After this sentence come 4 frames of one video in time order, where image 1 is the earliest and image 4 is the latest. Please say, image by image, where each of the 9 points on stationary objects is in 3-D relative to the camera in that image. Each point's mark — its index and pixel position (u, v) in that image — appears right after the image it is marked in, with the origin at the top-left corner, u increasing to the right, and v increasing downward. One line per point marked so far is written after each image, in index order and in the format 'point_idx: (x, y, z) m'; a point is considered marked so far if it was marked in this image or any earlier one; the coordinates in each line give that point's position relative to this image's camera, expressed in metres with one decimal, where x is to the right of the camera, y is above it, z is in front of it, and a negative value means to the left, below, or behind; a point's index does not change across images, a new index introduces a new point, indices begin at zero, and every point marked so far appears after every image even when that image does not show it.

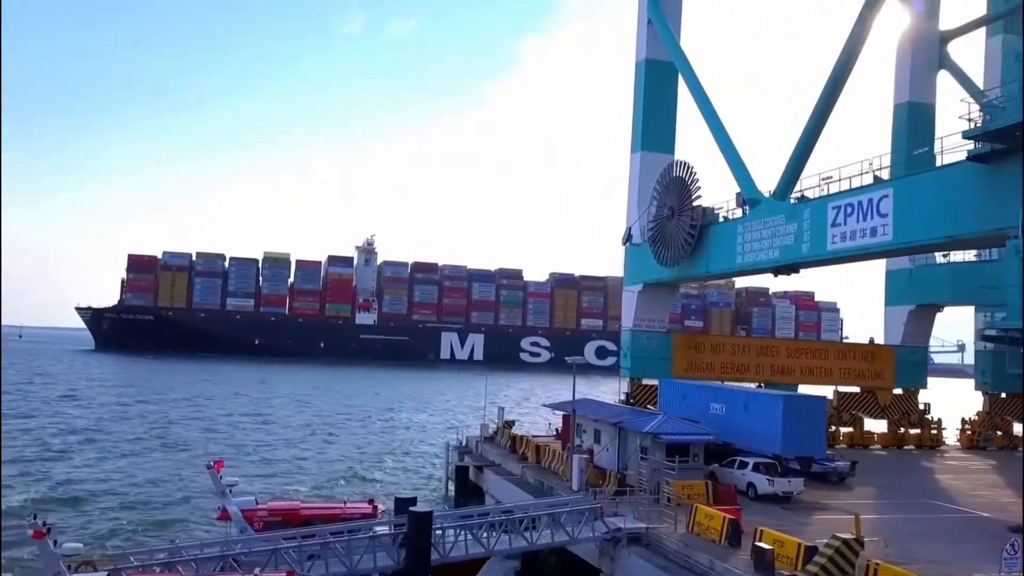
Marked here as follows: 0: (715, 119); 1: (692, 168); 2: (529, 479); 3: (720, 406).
0: (+4.8, +4.0, +17.9) m
1: (+4.3, +2.9, +18.3) m
2: (+0.4, -4.0, +15.9) m
3: (+4.6, -2.6, +16.9) m
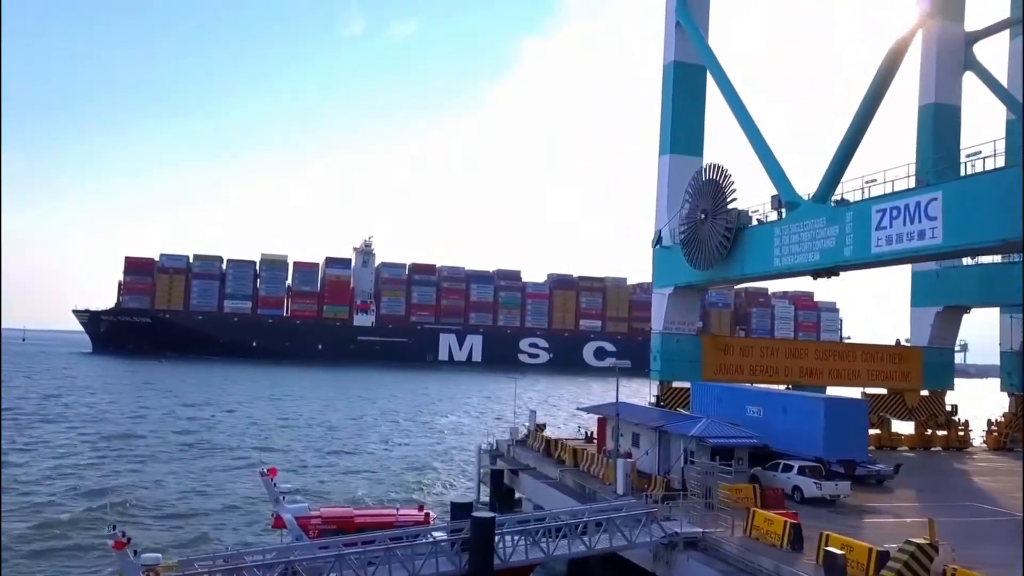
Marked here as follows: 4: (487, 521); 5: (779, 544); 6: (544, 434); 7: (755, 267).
0: (+5.6, +3.9, +17.9) m
1: (+5.1, +2.8, +18.3) m
2: (+1.2, -4.0, +15.8) m
3: (+5.4, -2.7, +16.9) m
4: (-0.3, -3.1, +9.9) m
5: (+3.6, -3.4, +10.2) m
6: (+0.8, -3.8, +19.6) m
7: (+5.4, +0.5, +16.9) m
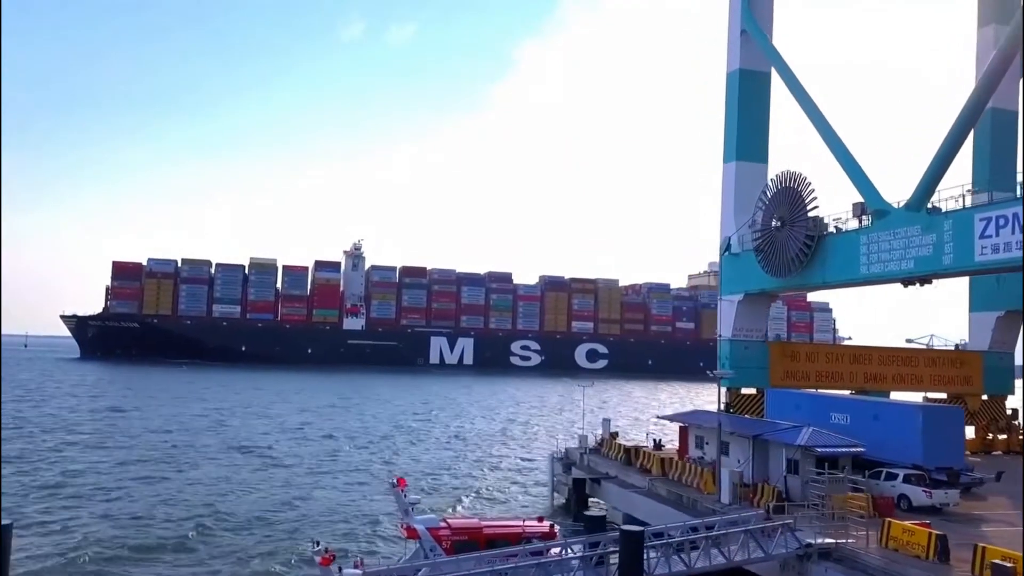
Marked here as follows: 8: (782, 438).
0: (+7.5, +3.8, +18.0) m
1: (+7.0, +2.7, +18.3) m
2: (+3.1, -4.2, +15.9) m
3: (+7.4, -2.9, +17.0) m
4: (+1.6, -3.2, +10.0) m
5: (+5.5, -3.6, +10.2) m
6: (+2.7, -4.0, +19.6) m
7: (+7.3, +0.3, +17.0) m
8: (+5.0, -2.8, +14.2) m
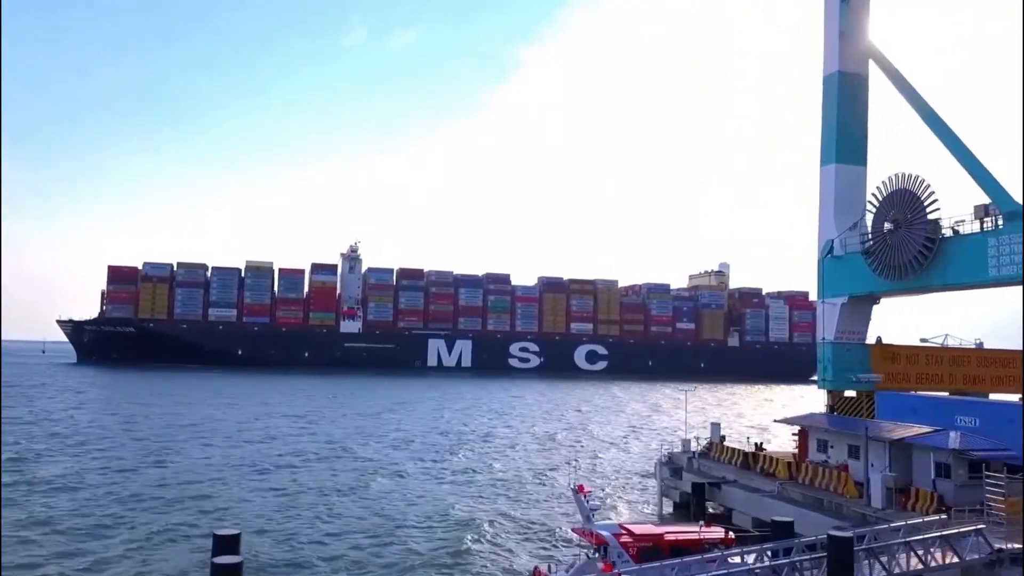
0: (+10.2, +3.7, +18.0) m
1: (+9.7, +2.6, +18.3) m
2: (+5.9, -4.3, +15.8) m
3: (+10.1, -2.9, +16.9) m
4: (+4.3, -3.3, +10.0) m
5: (+8.2, -3.6, +10.2) m
6: (+5.6, -4.1, +19.6) m
7: (+10.0, +0.3, +16.9) m
8: (+7.8, -2.9, +14.2) m
